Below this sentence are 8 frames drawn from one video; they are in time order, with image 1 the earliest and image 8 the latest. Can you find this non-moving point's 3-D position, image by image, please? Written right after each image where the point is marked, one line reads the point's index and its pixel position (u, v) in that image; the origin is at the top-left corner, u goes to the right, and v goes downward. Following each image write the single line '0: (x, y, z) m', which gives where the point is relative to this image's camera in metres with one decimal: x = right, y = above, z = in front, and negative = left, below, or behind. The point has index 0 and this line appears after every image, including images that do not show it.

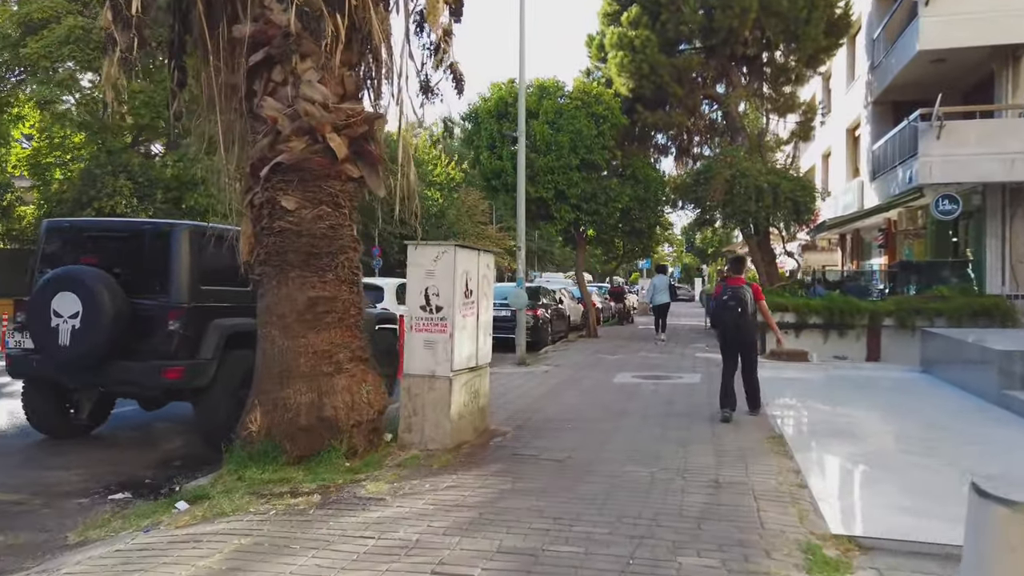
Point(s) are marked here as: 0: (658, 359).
0: (+2.9, -1.4, +14.9) m
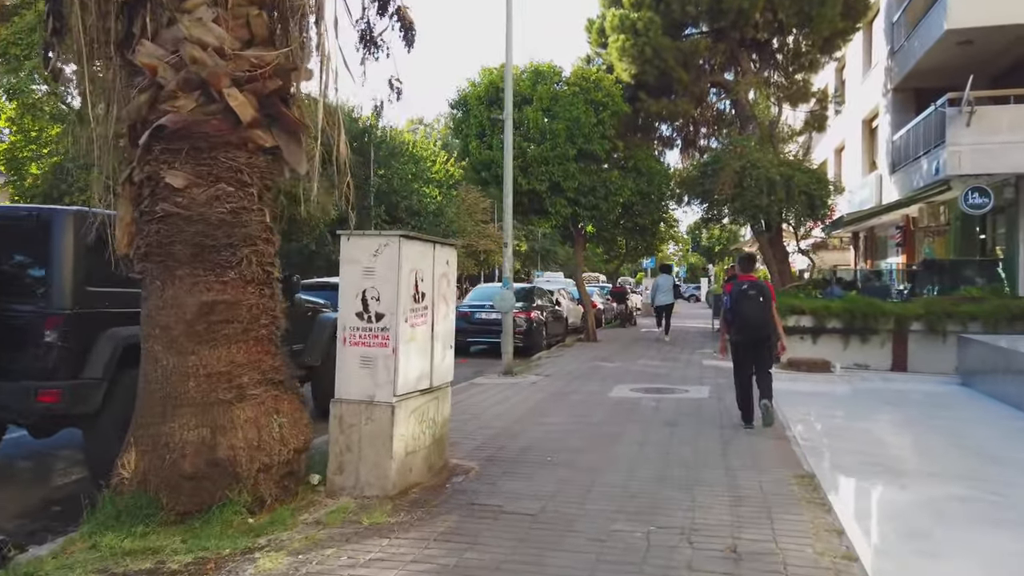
0: (+2.7, -1.4, +13.4) m
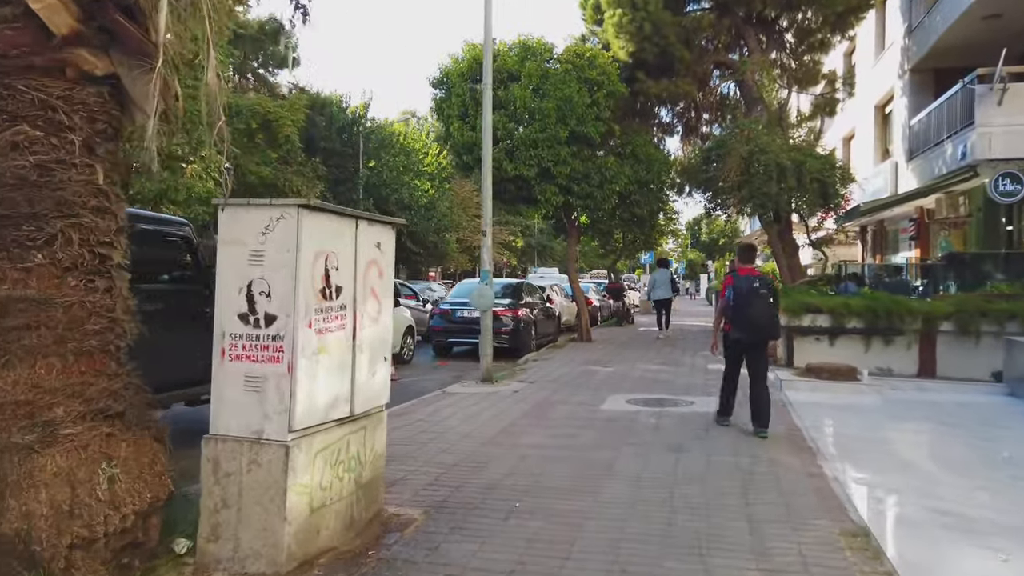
0: (+2.4, -1.4, +12.0) m
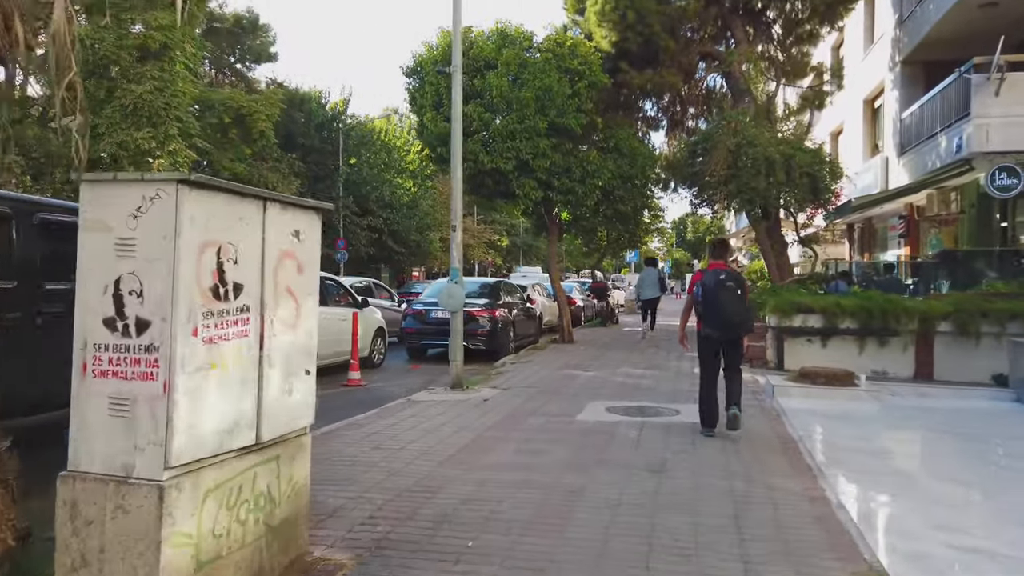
0: (+2.0, -1.3, +11.2) m
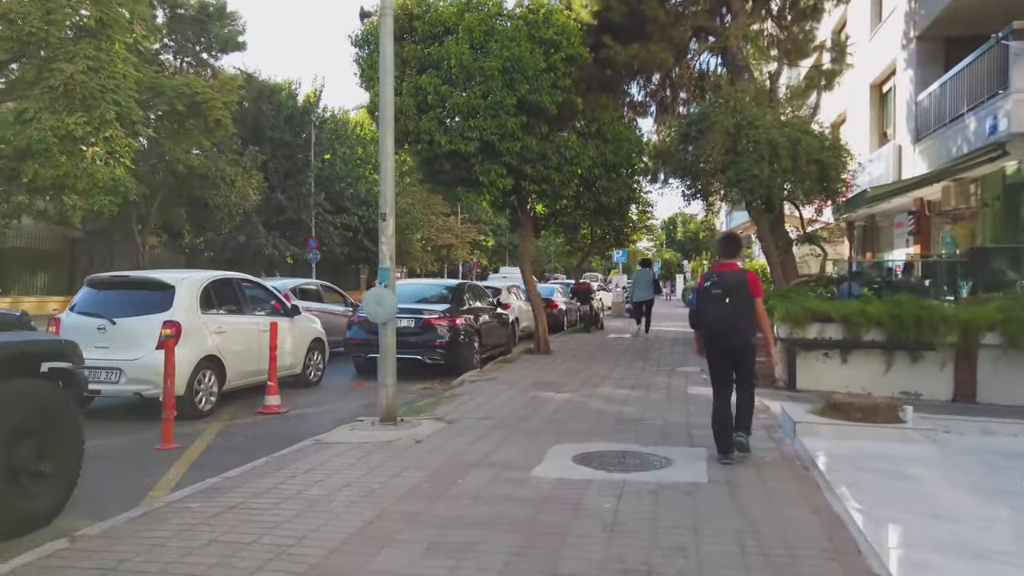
0: (+1.4, -1.4, +9.2) m
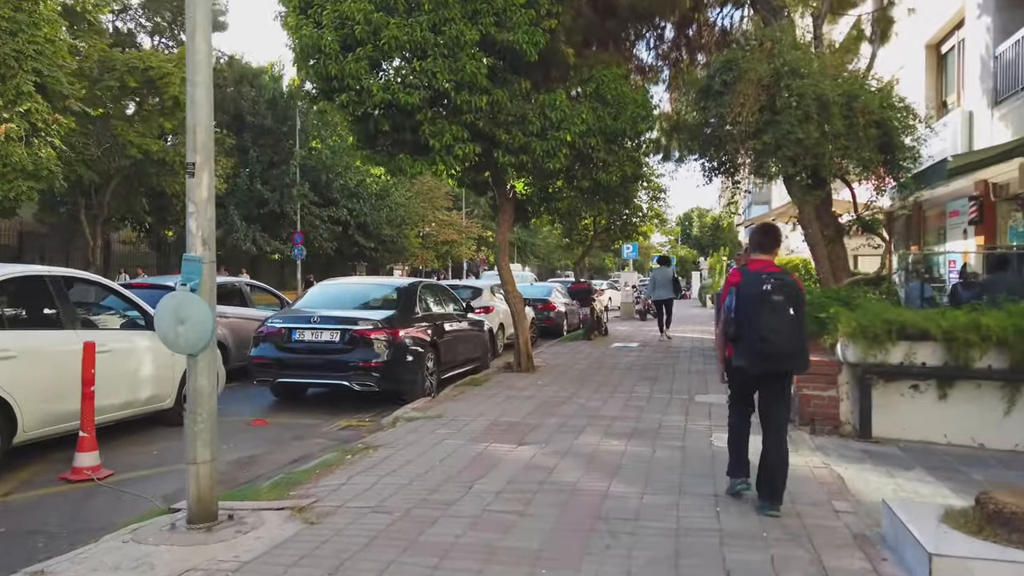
0: (+0.9, -1.4, +5.9) m
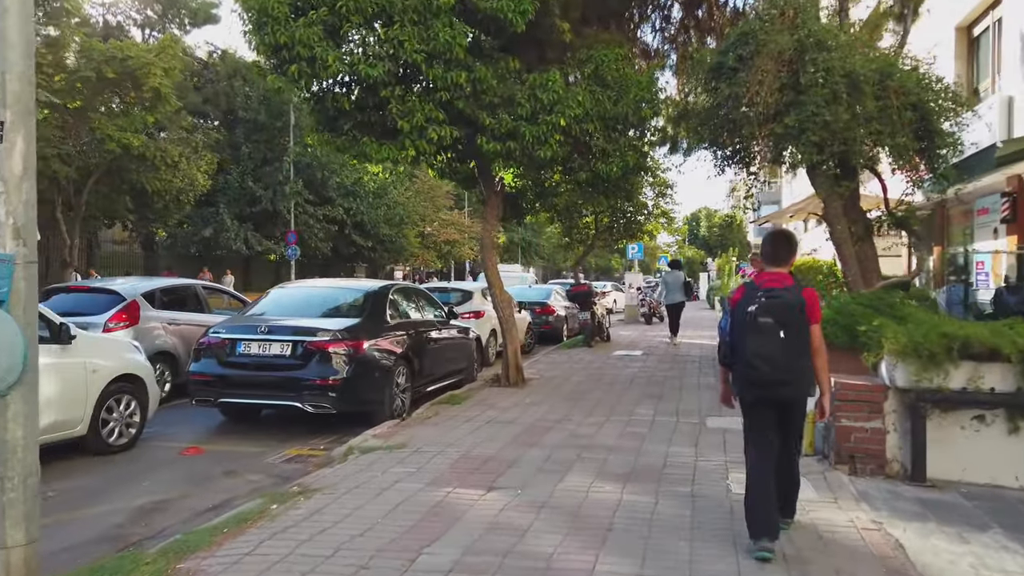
0: (+0.7, -1.5, +4.6) m
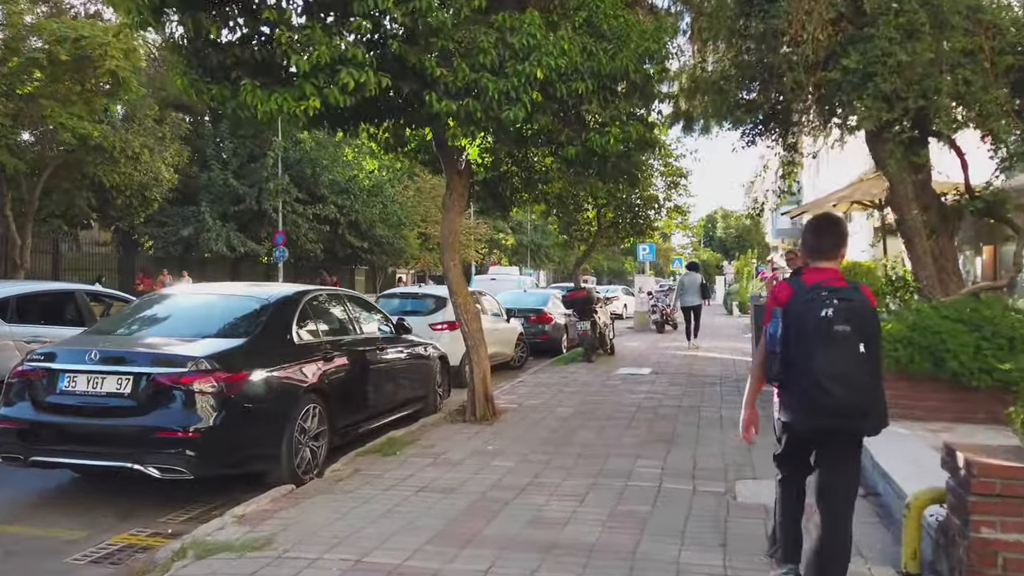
0: (+0.2, -1.5, +2.2) m
